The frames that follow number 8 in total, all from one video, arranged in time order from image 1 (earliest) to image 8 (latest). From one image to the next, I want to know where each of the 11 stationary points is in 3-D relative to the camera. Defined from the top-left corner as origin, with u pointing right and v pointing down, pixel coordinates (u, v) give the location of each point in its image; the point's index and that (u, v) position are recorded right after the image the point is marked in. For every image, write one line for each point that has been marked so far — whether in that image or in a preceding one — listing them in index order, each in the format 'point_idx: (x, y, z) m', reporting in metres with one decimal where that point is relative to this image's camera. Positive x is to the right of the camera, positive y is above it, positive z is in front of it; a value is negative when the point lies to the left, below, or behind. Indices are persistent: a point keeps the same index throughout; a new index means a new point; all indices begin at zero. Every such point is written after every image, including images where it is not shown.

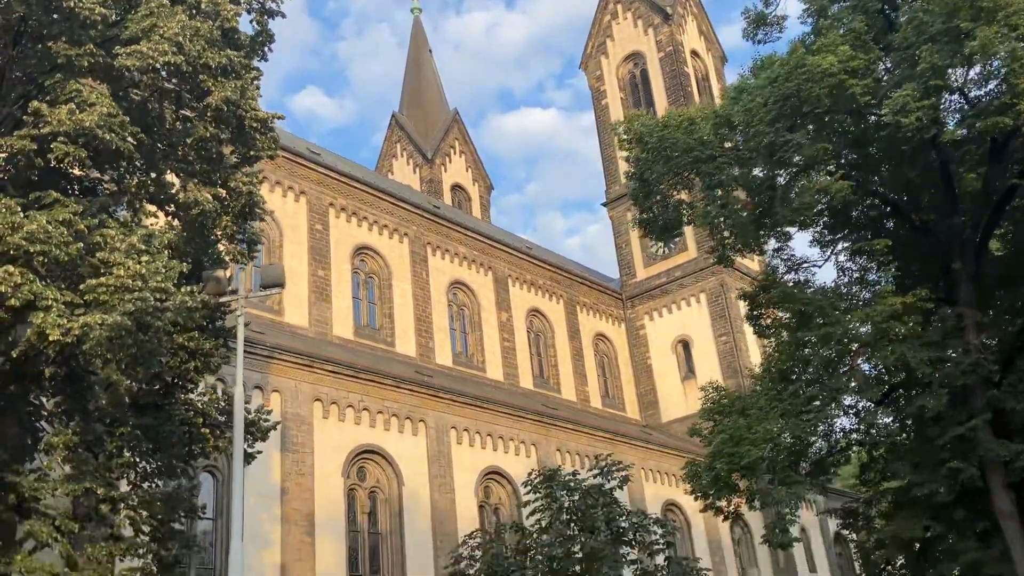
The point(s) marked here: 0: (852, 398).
0: (+4.5, -1.4, +12.1) m
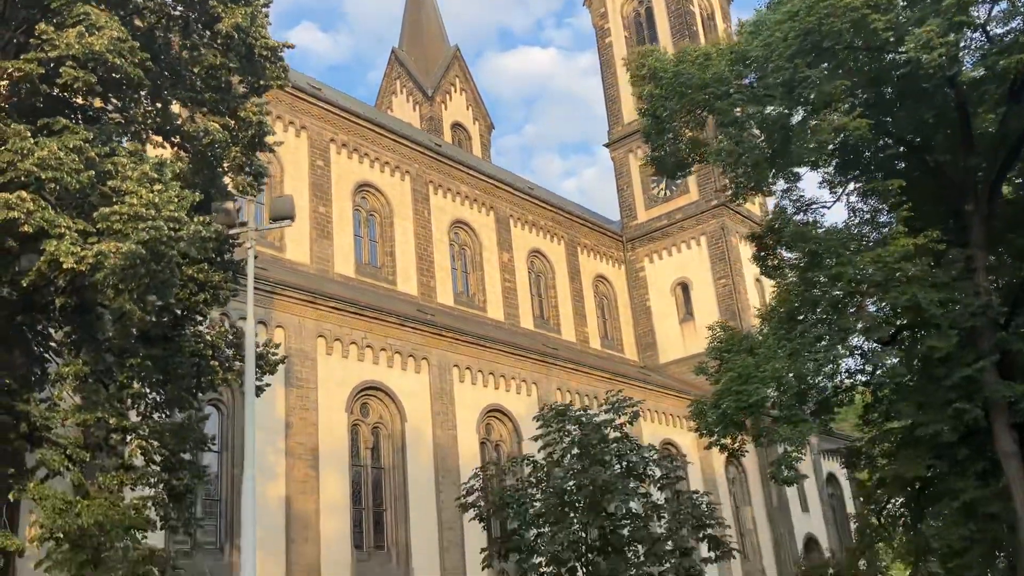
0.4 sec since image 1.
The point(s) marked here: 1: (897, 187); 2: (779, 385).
0: (+4.6, -0.7, +12.2) m
1: (+5.3, +1.4, +12.7) m
2: (+3.6, -1.3, +12.3) m
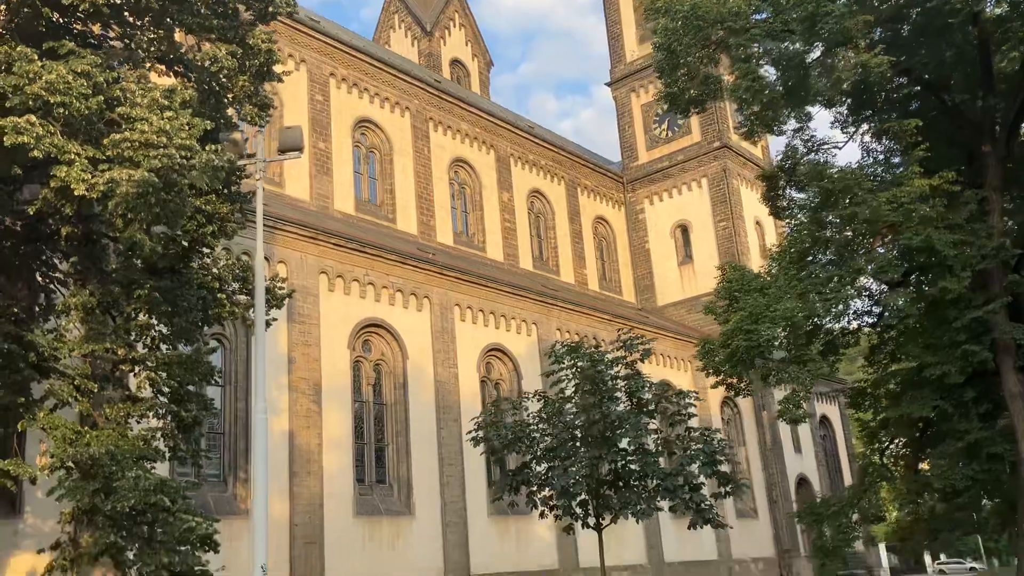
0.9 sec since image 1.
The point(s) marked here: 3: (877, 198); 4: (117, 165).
0: (+4.7, +0.1, +12.2) m
1: (+5.5, +2.2, +12.6) m
2: (+3.7, -0.5, +12.3) m
3: (+4.6, +1.1, +11.6) m
4: (-3.7, +1.1, +8.6) m
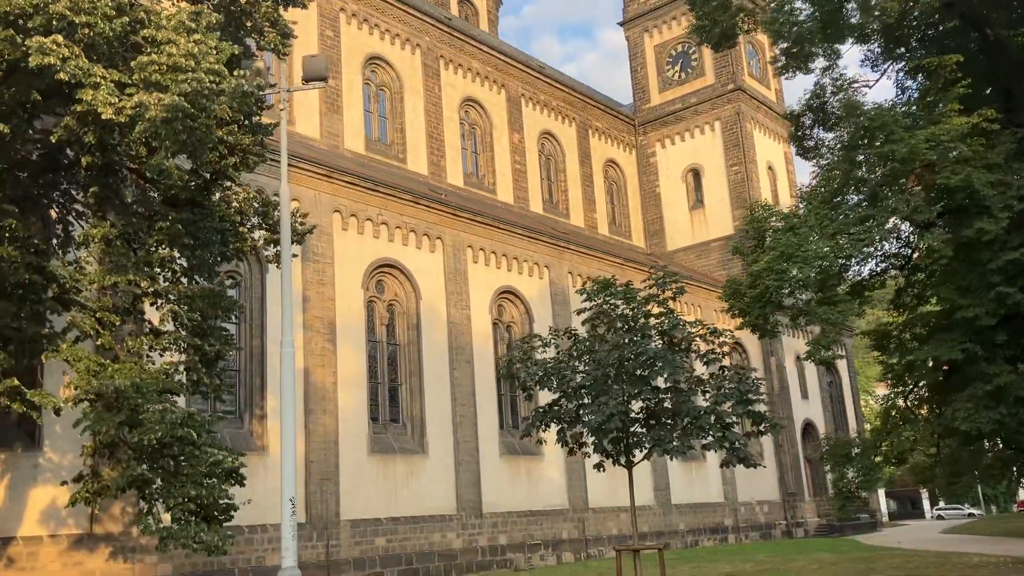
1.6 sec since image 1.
0: (+5.0, +0.9, +11.9) m
1: (+5.8, +3.0, +12.3) m
2: (+4.0, +0.3, +12.1) m
3: (+5.0, +1.9, +11.4) m
4: (-3.3, +1.8, +8.3) m
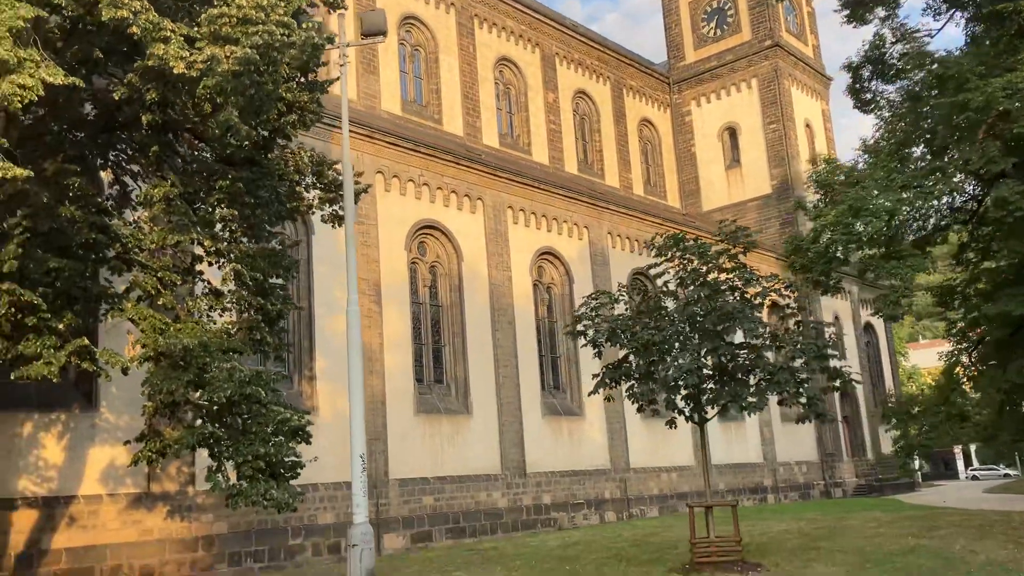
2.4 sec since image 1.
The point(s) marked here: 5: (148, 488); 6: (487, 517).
0: (+5.8, +1.5, +11.7) m
1: (+6.6, +3.6, +11.9) m
2: (+4.8, +0.9, +11.9) m
3: (+5.7, +2.4, +11.0) m
4: (-2.7, +2.2, +8.2) m
5: (-5.8, -3.2, +14.7) m
6: (-0.5, -4.9, +19.9) m
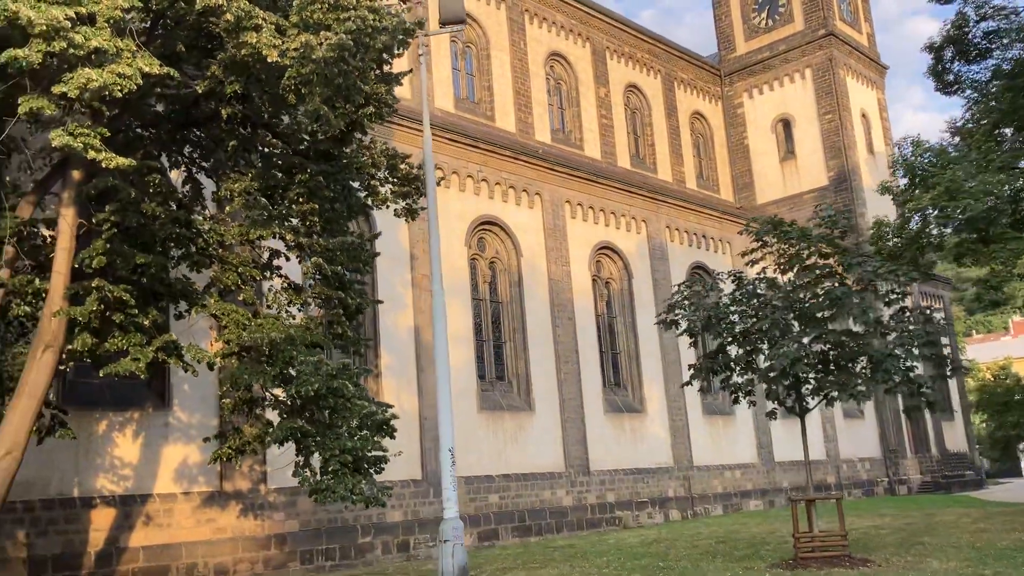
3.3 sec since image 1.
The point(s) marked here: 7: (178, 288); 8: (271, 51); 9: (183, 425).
0: (+6.8, +1.7, +11.2) m
1: (+7.5, +3.8, +11.3) m
2: (+5.8, +1.0, +11.4) m
3: (+6.6, +2.6, +10.6) m
4: (-1.8, +2.2, +8.1) m
5: (-4.6, -3.1, +14.7) m
6: (+0.9, -4.8, +19.6) m
7: (-3.7, 0.0, +10.1) m
8: (-2.1, +2.0, +7.8) m
9: (-5.2, -2.1, +14.4) m
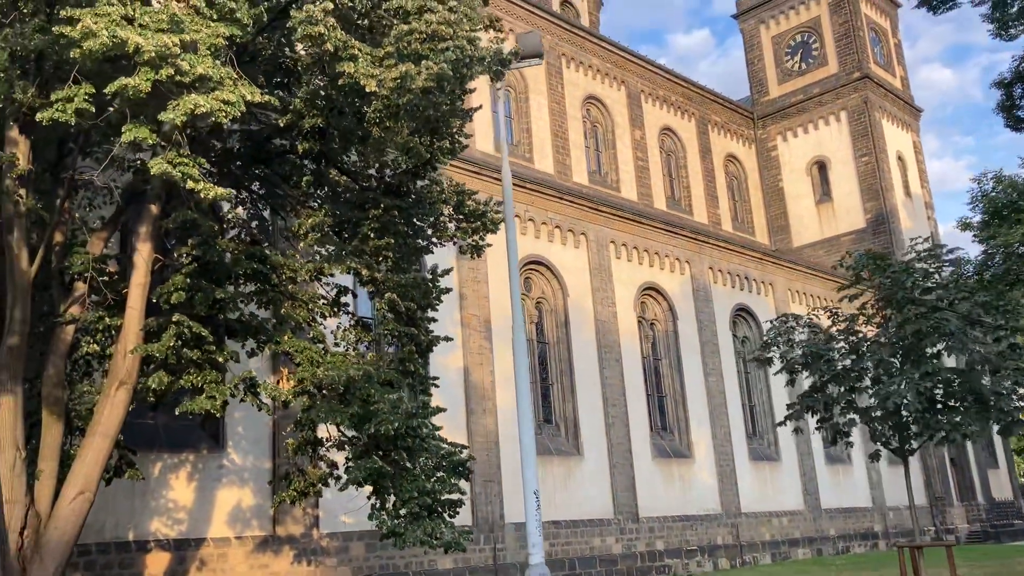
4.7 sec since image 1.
0: (+7.6, +1.2, +10.9) m
1: (+8.4, +3.3, +11.1) m
2: (+6.7, +0.6, +11.1) m
3: (+7.5, +2.2, +10.3) m
4: (-1.0, +2.0, +7.9) m
5: (-3.7, -3.8, +14.3) m
6: (+1.9, -5.7, +19.1) m
7: (-2.8, -0.4, +9.9) m
8: (-1.2, +1.7, +7.7) m
9: (-4.2, -2.7, +14.1) m
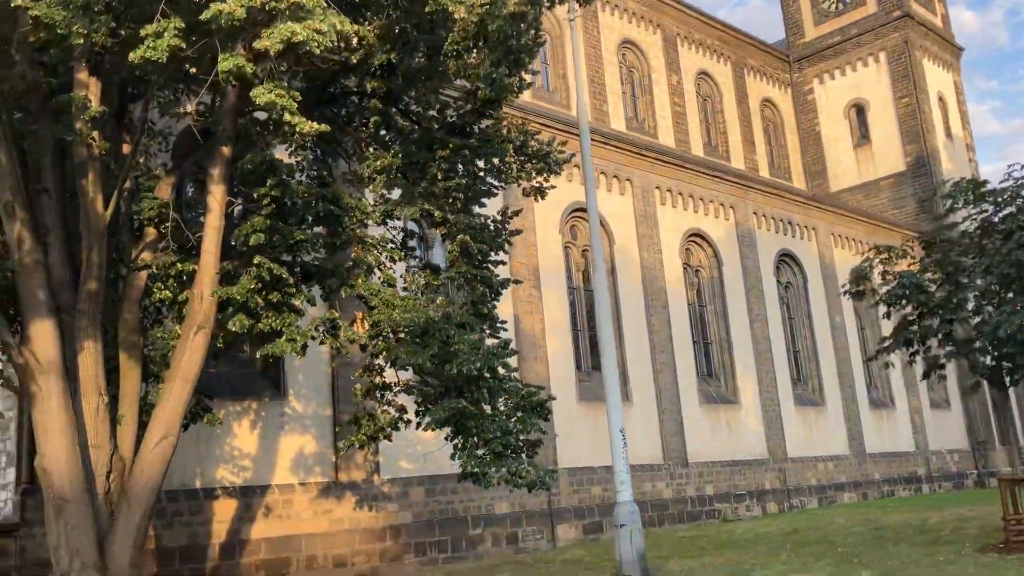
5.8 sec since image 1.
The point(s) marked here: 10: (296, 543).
0: (+8.5, +2.0, +10.5) m
1: (+9.2, +4.1, +10.6) m
2: (+7.5, +1.4, +10.8) m
3: (+8.3, +3.0, +9.9) m
4: (-0.2, +2.5, +7.7) m
5: (-2.7, -2.9, +14.4) m
6: (+3.0, -4.6, +19.1) m
7: (-2.0, +0.2, +9.8) m
8: (-0.5, +2.3, +7.4) m
9: (-3.3, -1.9, +14.1) m
10: (-3.2, -3.8, +13.6) m
